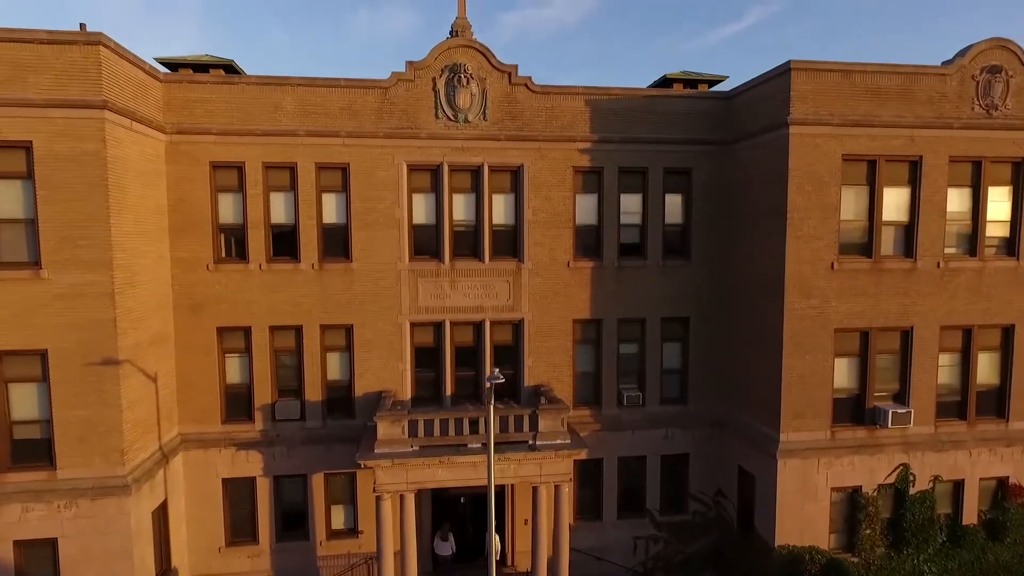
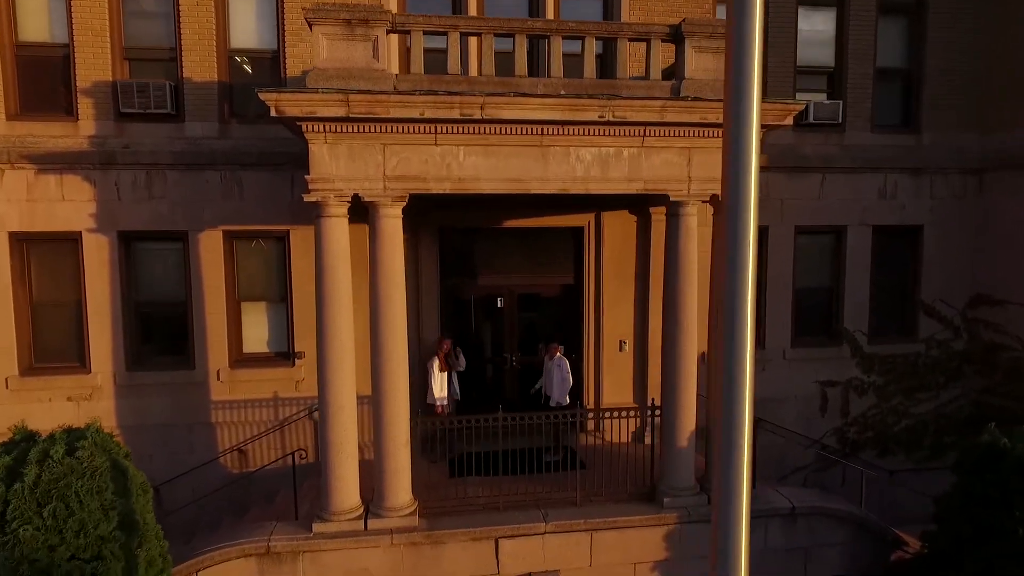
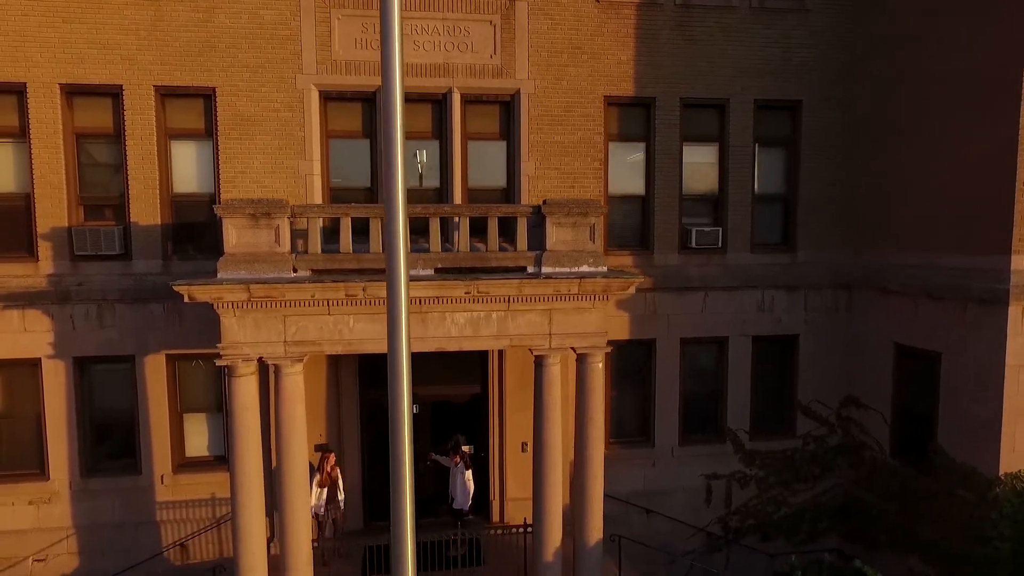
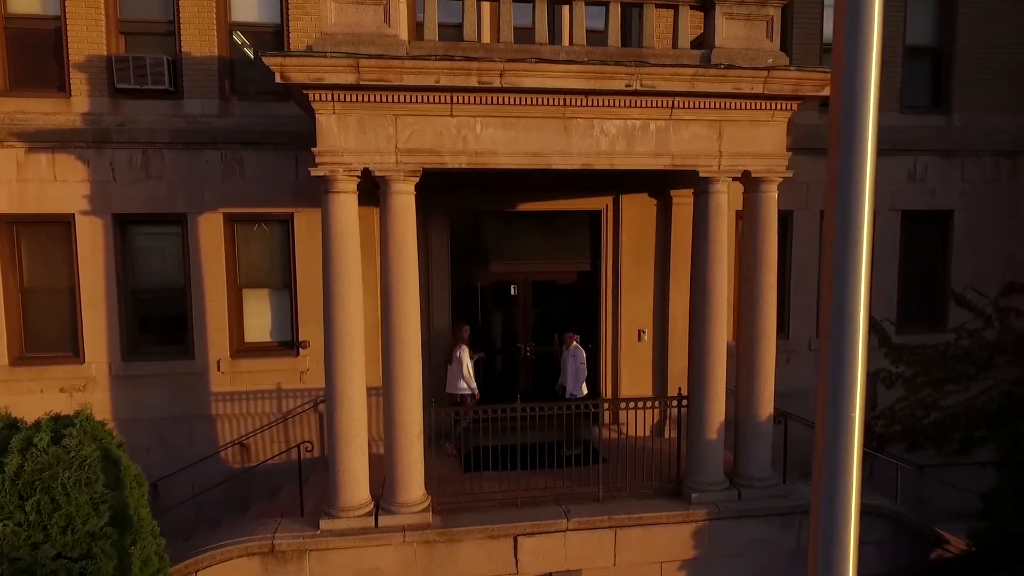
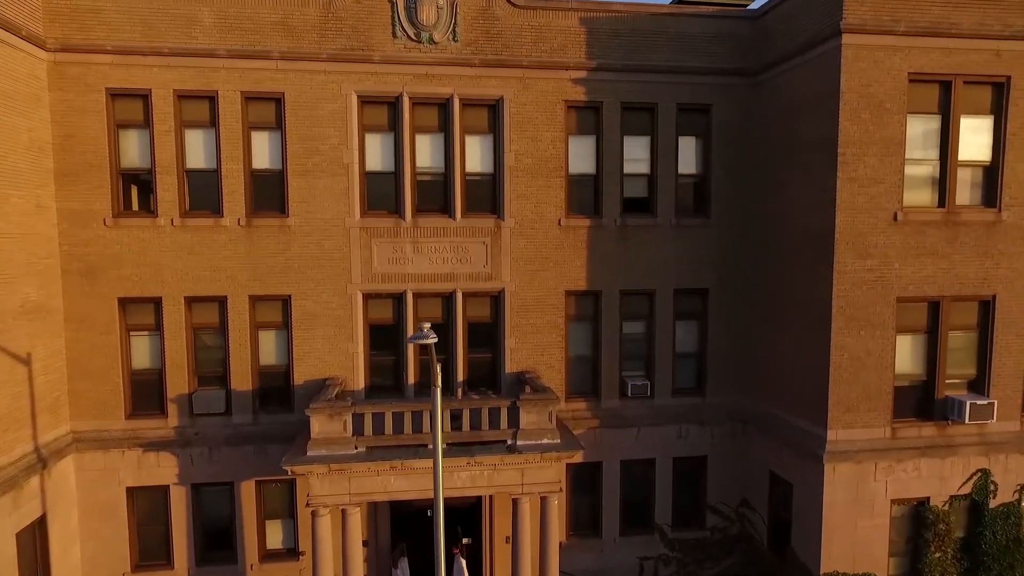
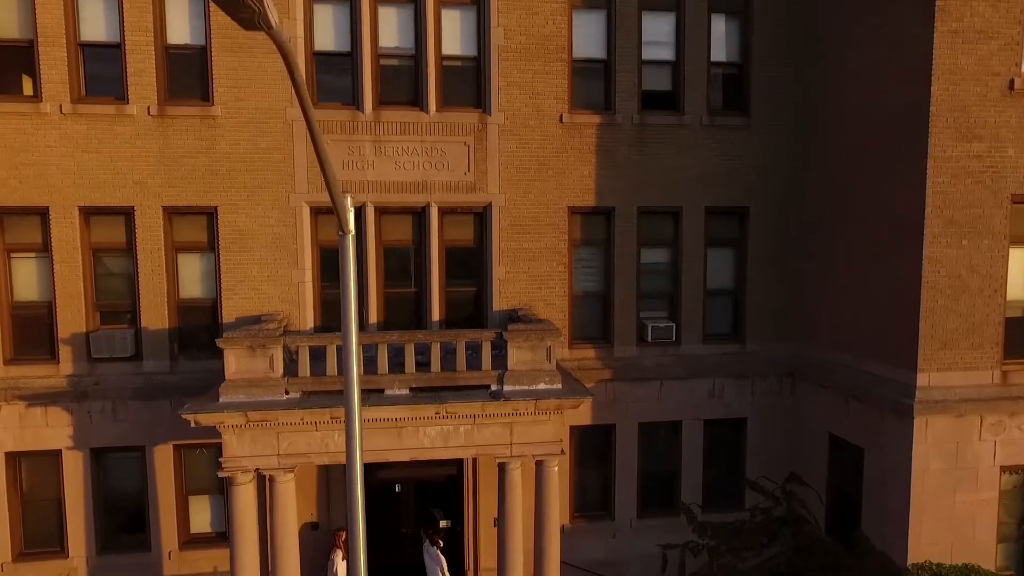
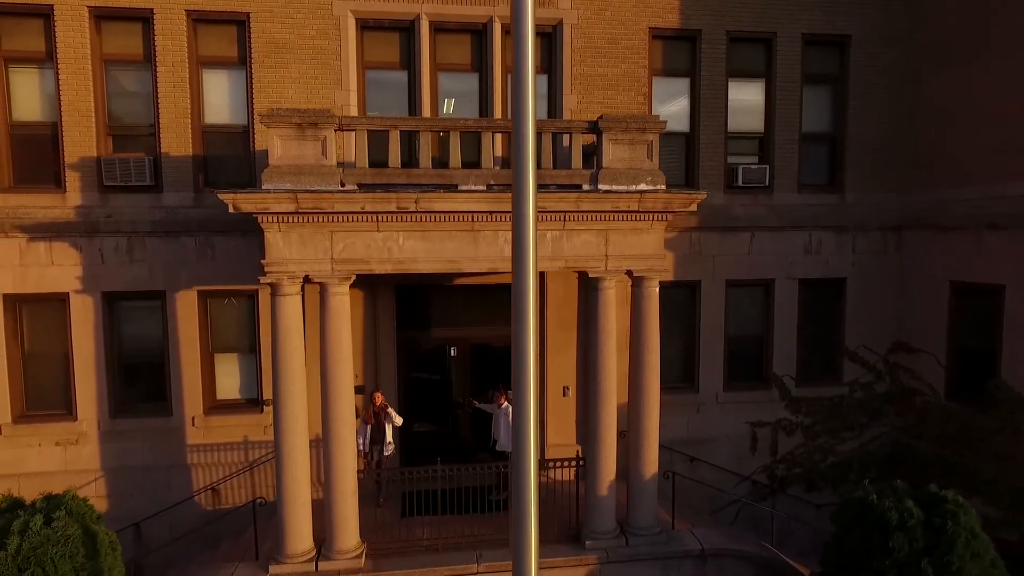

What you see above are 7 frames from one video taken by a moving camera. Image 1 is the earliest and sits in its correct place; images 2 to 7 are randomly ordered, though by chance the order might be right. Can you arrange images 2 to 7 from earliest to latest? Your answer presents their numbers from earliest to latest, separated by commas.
5, 6, 3, 7, 2, 4
